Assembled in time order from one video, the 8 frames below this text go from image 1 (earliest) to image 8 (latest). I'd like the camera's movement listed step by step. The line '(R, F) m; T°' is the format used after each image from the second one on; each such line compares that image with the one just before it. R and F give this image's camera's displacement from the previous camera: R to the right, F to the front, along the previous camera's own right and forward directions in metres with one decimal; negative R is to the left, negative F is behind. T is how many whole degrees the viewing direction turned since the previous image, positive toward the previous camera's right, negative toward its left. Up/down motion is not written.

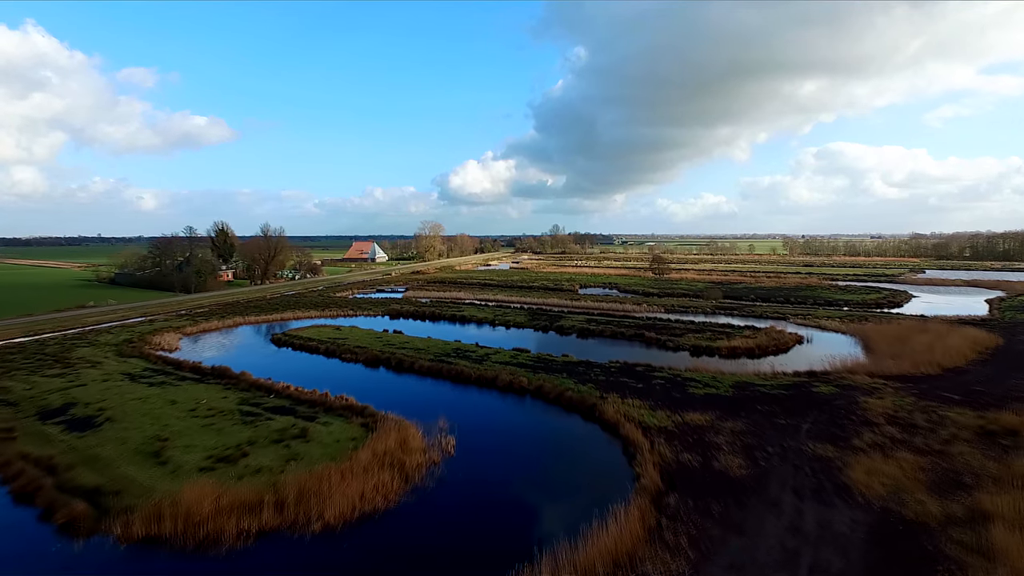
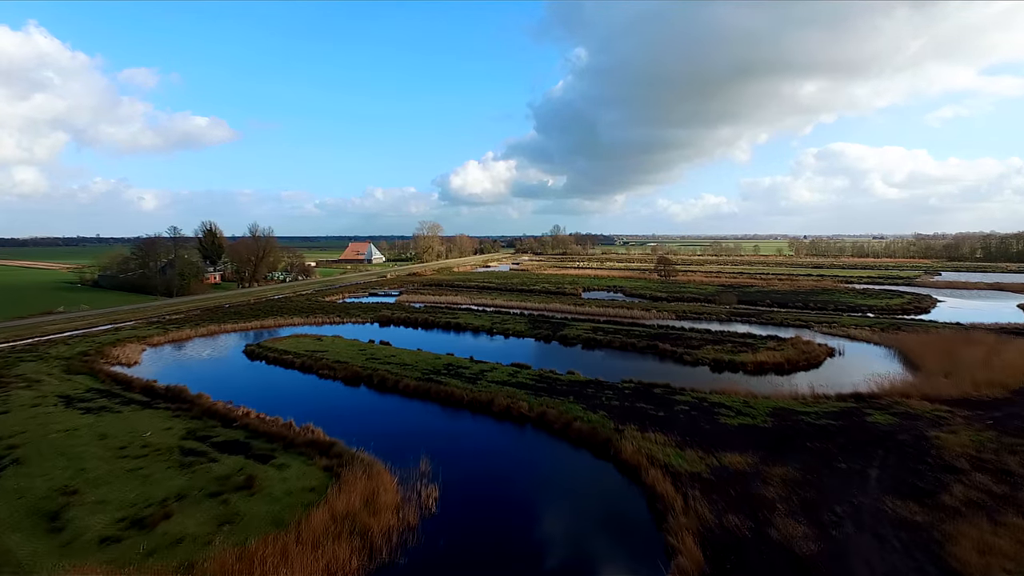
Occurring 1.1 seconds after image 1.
(0.0, +2.4) m; 0°
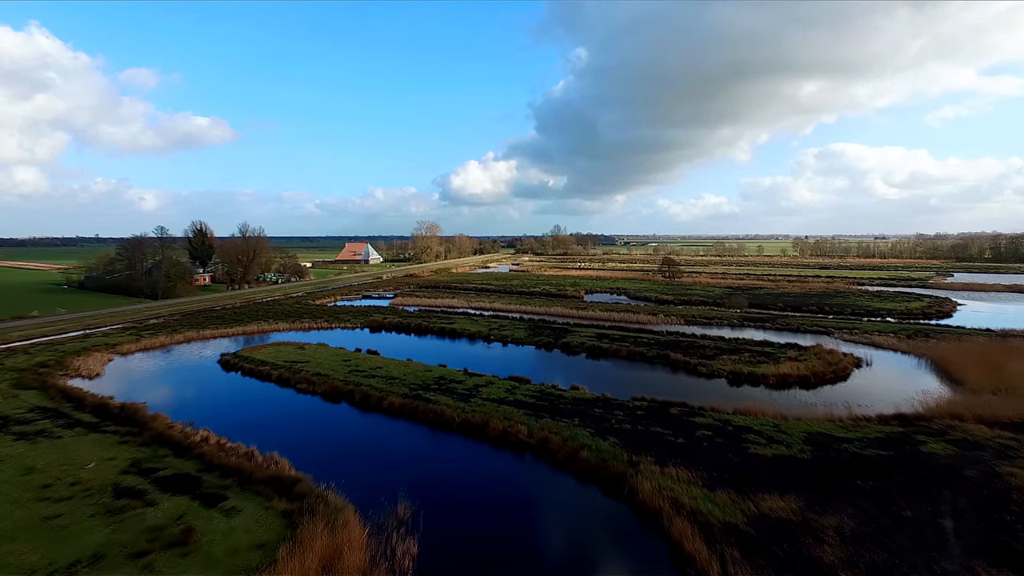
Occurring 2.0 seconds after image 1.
(+0.1, +1.8) m; 0°
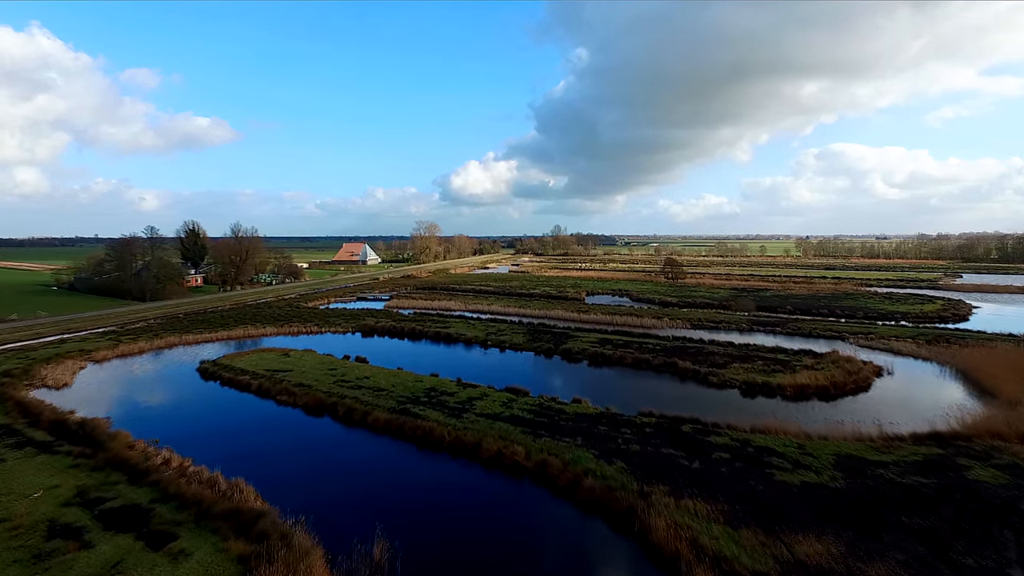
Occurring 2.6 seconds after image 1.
(+0.1, +1.2) m; 0°
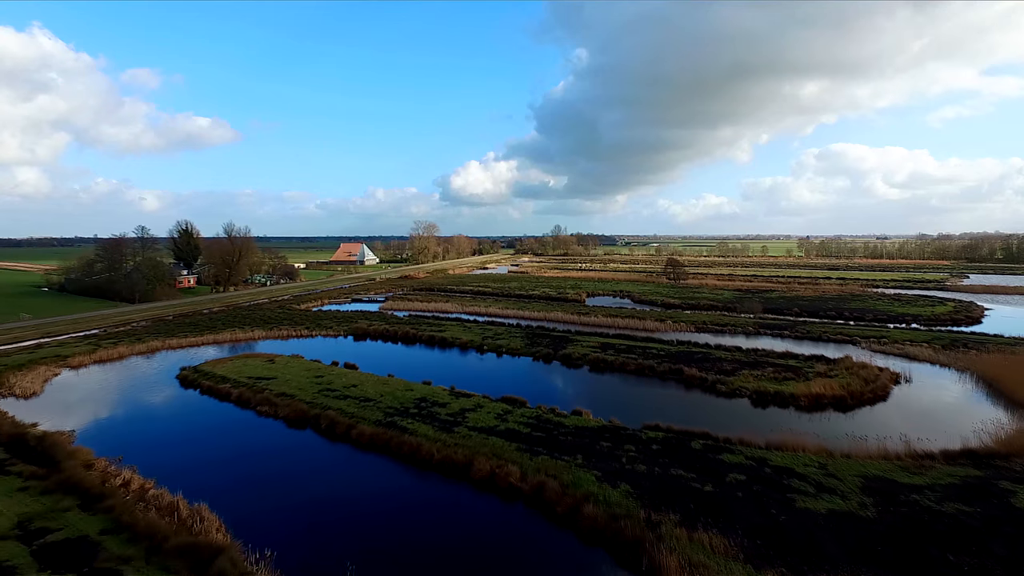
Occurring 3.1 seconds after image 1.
(+0.1, +1.0) m; 0°
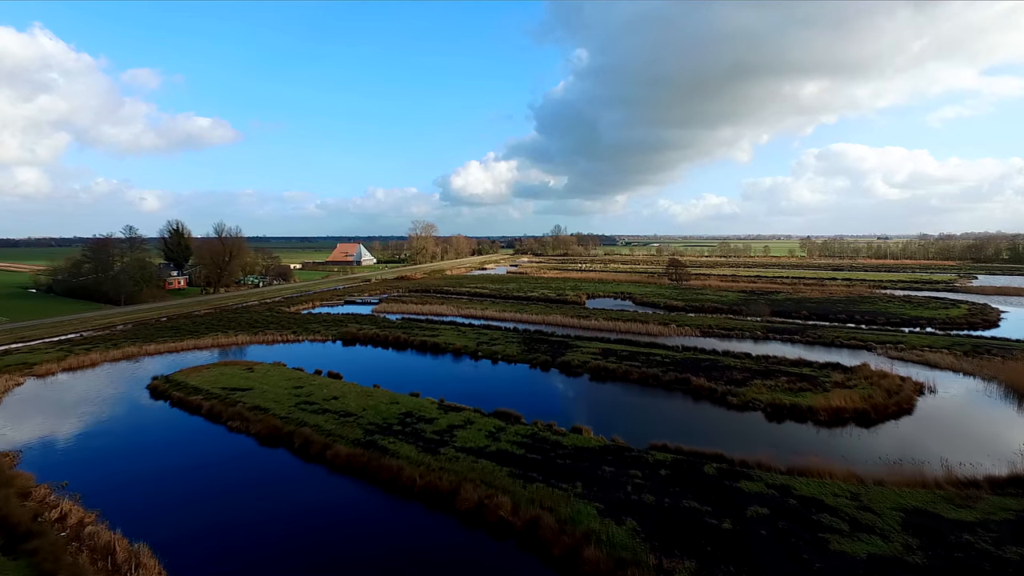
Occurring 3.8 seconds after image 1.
(+0.1, +1.2) m; 0°
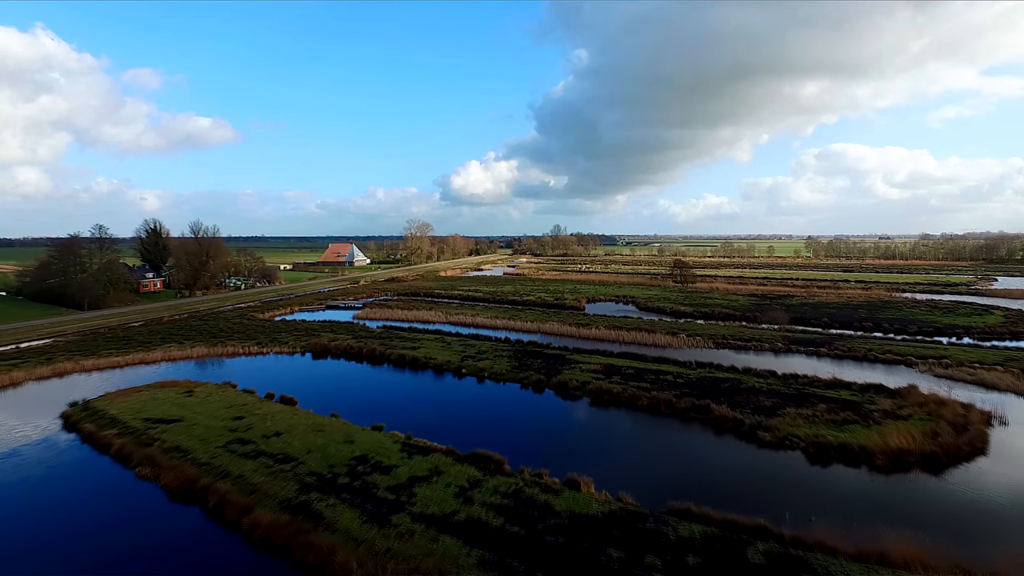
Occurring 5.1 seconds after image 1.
(+0.3, +2.8) m; 0°
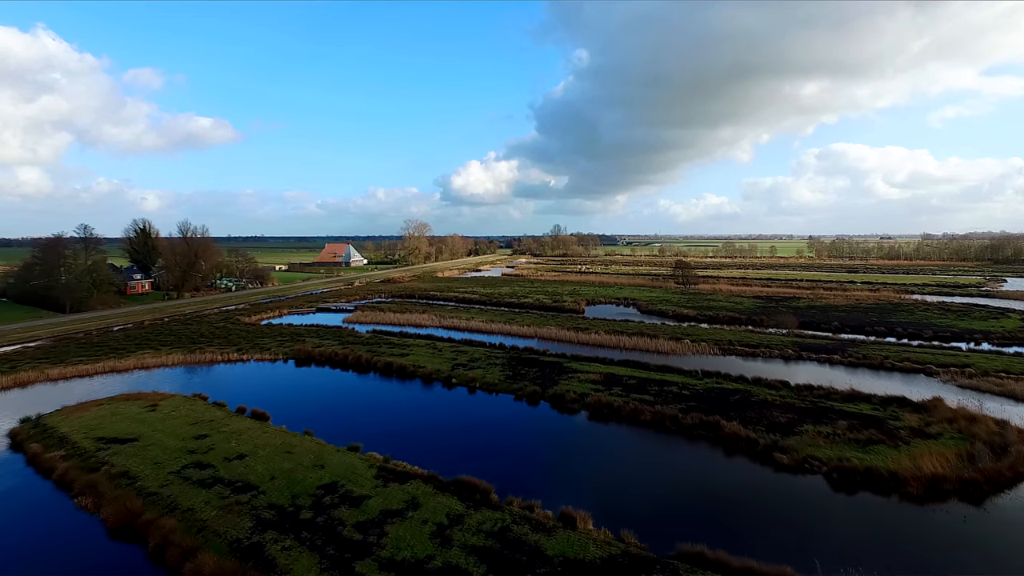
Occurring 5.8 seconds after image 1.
(+0.2, +1.2) m; 0°
